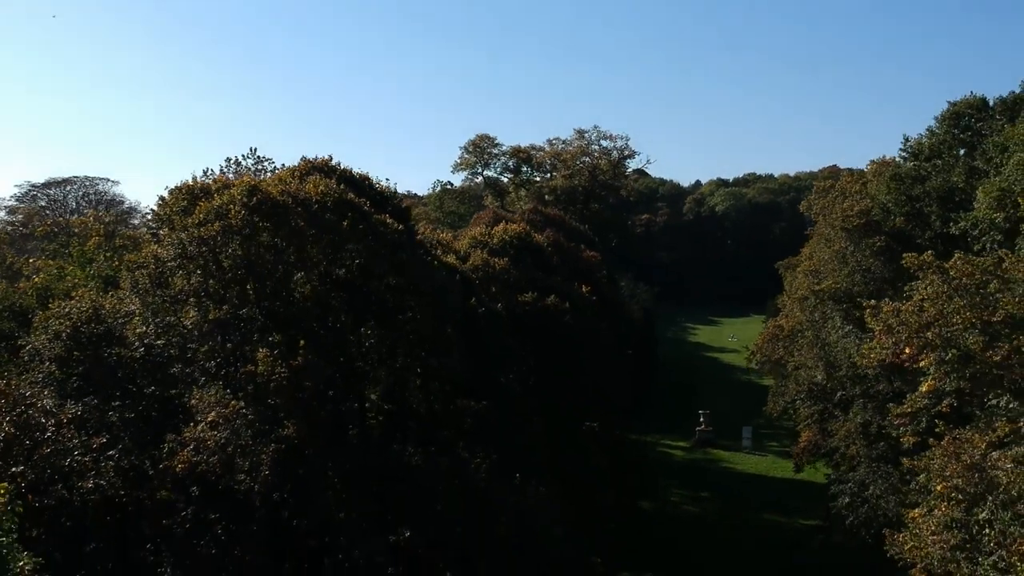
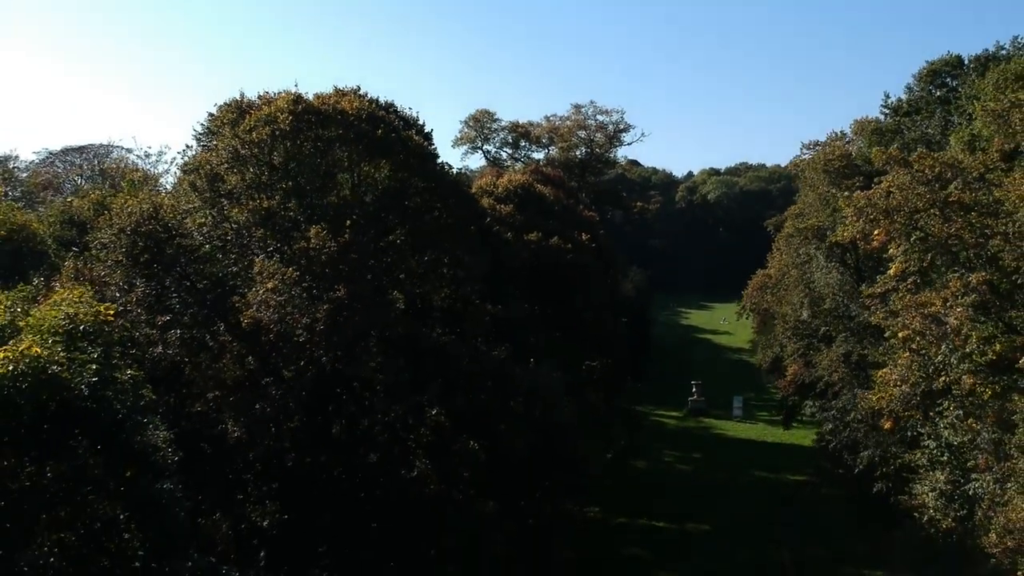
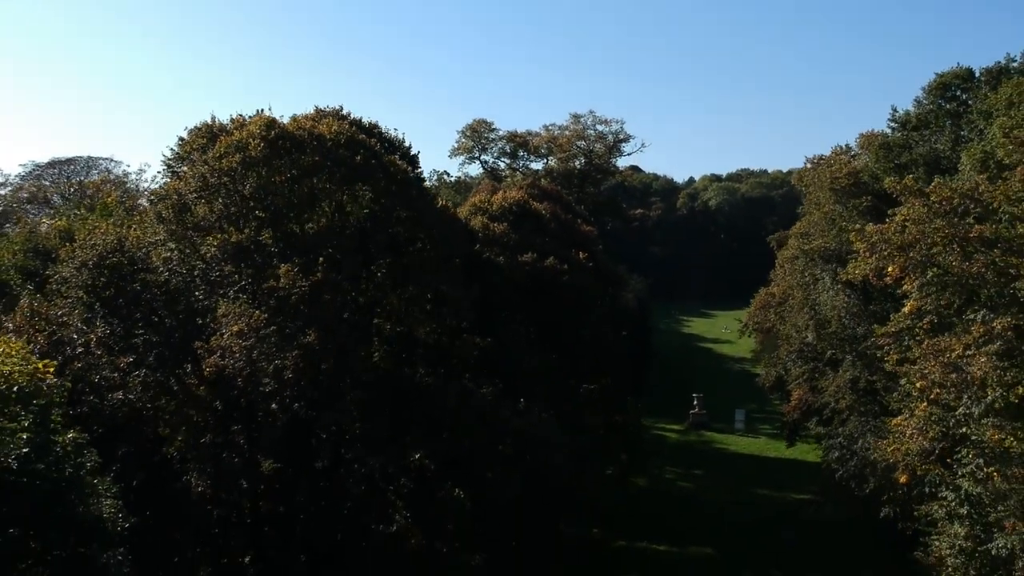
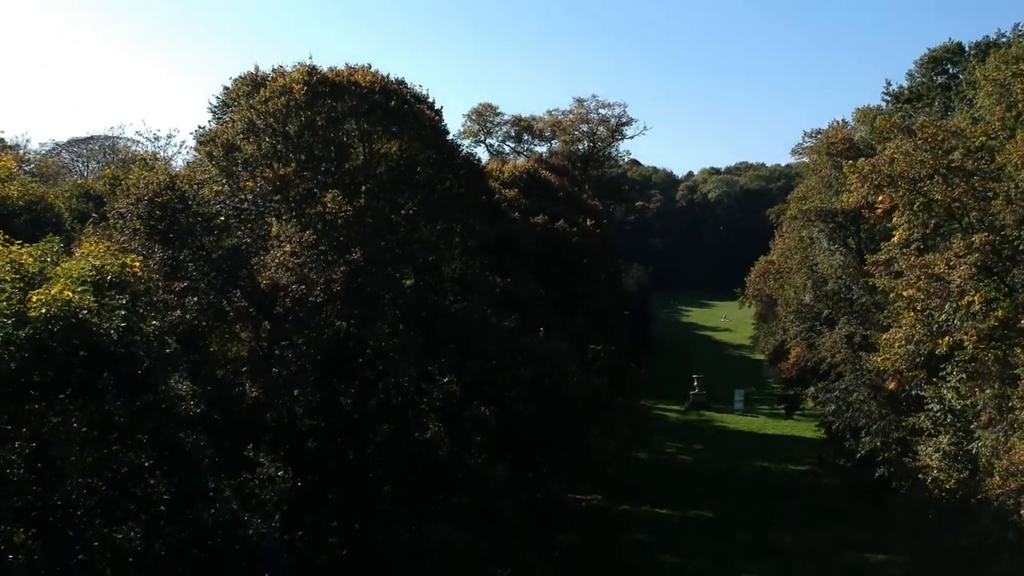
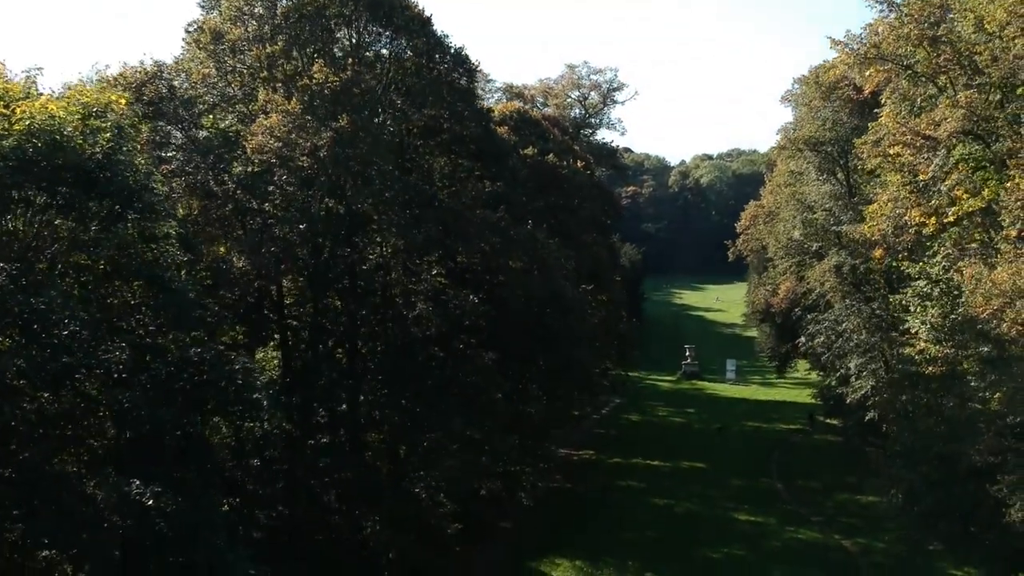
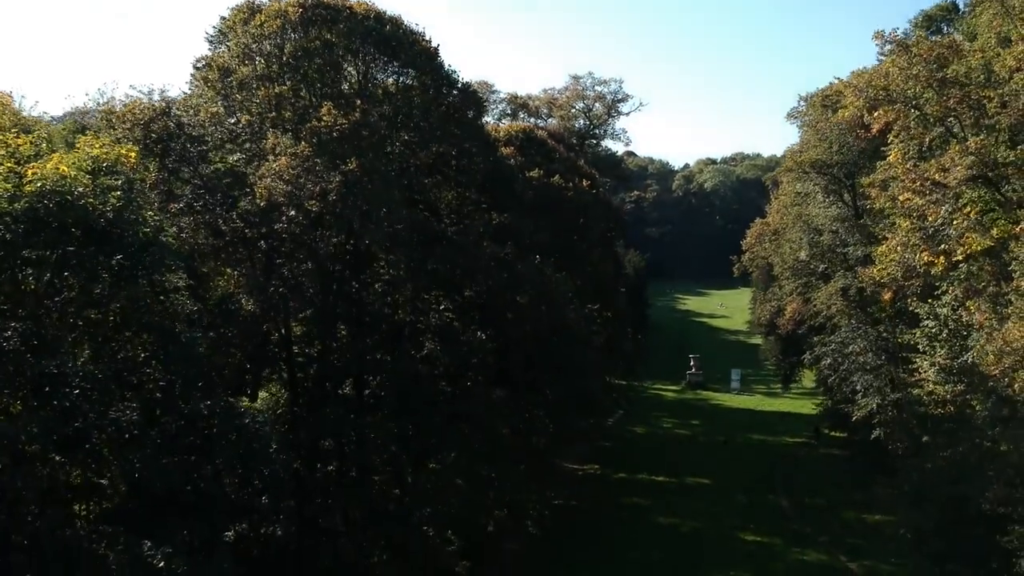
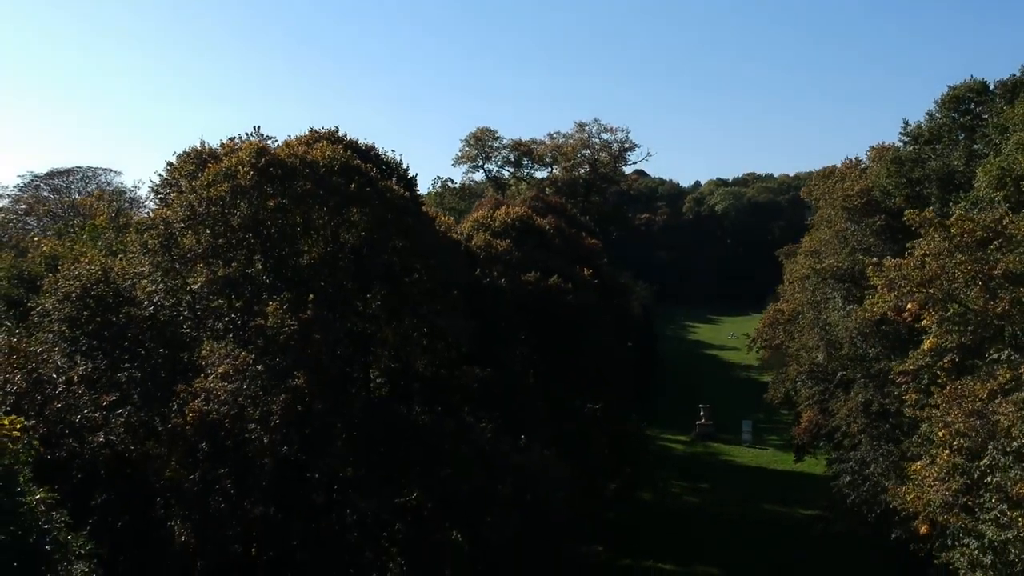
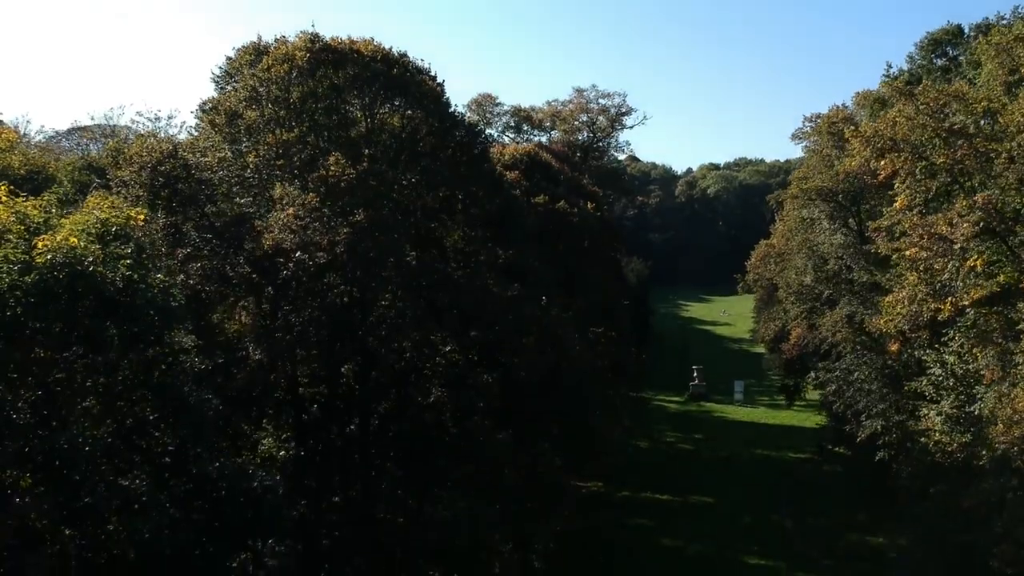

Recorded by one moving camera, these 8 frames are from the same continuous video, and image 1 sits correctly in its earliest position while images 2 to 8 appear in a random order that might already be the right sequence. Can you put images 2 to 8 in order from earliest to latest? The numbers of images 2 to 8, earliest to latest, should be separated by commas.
7, 3, 2, 4, 8, 6, 5
